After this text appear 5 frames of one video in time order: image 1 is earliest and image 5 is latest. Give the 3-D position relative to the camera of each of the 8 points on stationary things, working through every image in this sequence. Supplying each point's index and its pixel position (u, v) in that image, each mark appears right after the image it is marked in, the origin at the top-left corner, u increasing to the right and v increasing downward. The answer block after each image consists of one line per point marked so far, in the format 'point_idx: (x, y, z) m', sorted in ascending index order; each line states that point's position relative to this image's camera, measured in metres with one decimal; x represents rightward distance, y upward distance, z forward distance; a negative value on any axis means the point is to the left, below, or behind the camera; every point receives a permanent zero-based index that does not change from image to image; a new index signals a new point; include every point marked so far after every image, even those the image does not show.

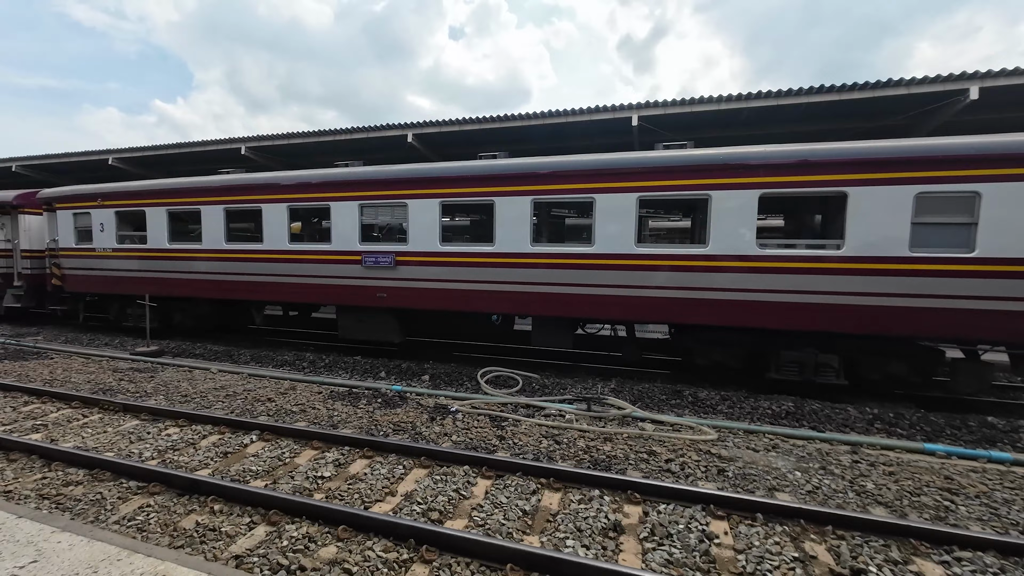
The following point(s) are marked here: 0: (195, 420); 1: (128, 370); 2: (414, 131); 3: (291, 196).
0: (-3.2, -1.3, +4.3) m
1: (-5.6, -1.2, +6.2) m
2: (-2.0, +3.1, +8.6) m
3: (-3.6, +1.5, +7.0) m
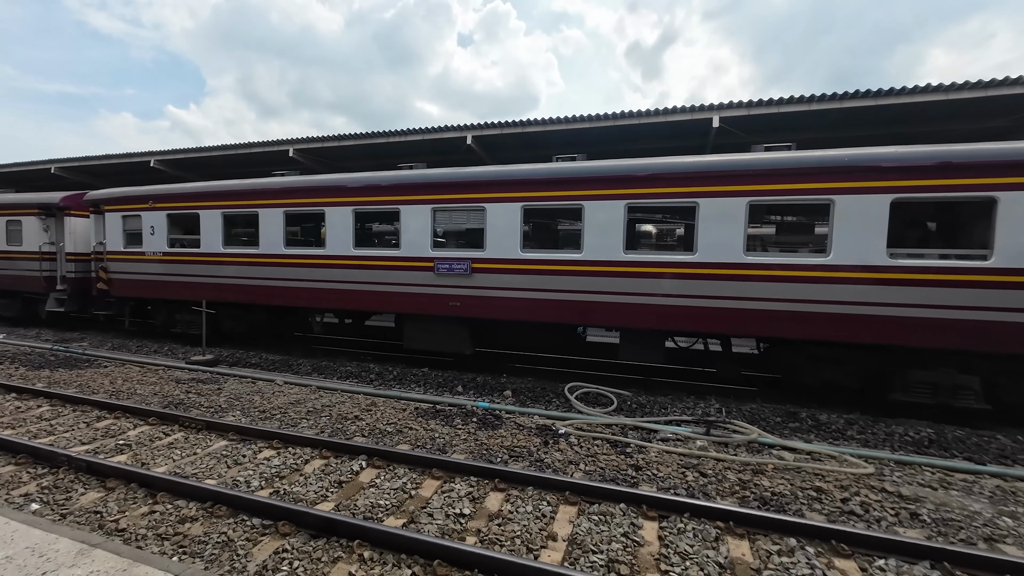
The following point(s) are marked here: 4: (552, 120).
0: (-2.0, -1.4, +3.9) m
1: (-4.4, -1.3, +5.9) m
2: (-0.8, +3.0, +8.3) m
3: (-2.4, +1.4, +6.7) m
4: (+0.7, +3.1, +7.8) m
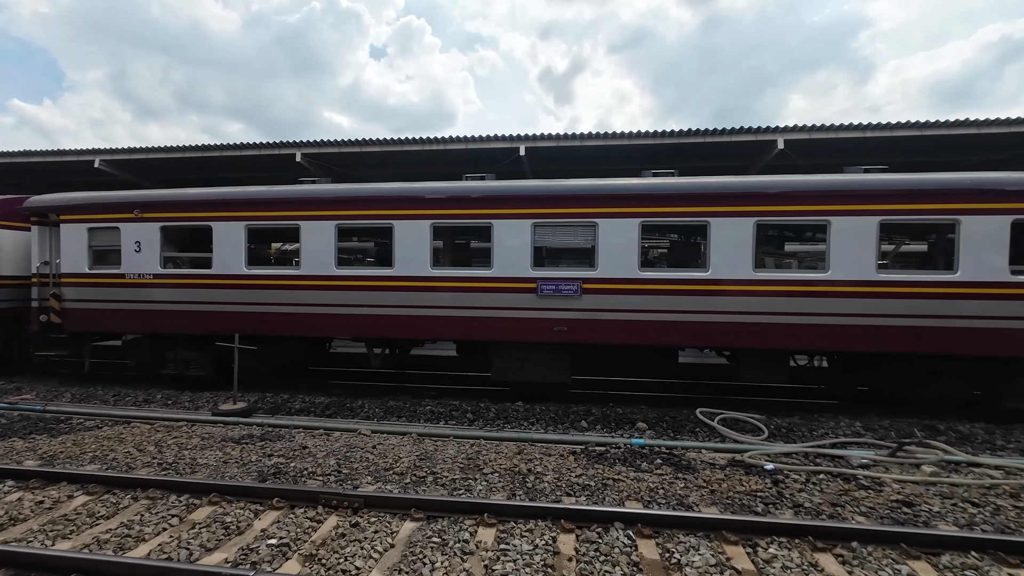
0: (-0.1, -1.6, +3.1) m
1: (-2.8, -1.6, +4.6) m
2: (+0.3, +2.6, +7.8) m
3: (-1.0, +1.0, +5.9) m
4: (+1.8, +2.7, +7.6) m
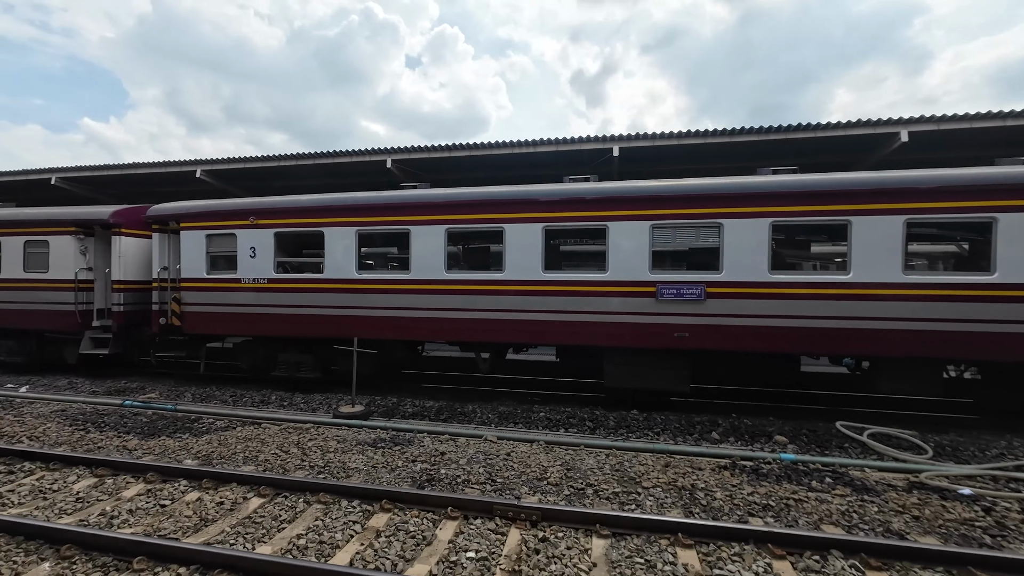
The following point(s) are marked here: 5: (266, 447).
0: (+1.2, -1.7, +2.9) m
1: (-1.3, -1.7, +4.6) m
2: (+1.9, +2.5, +7.6) m
3: (+0.5, +1.0, +5.7) m
4: (+3.4, +2.6, +7.2) m
5: (-2.6, -1.7, +4.6) m
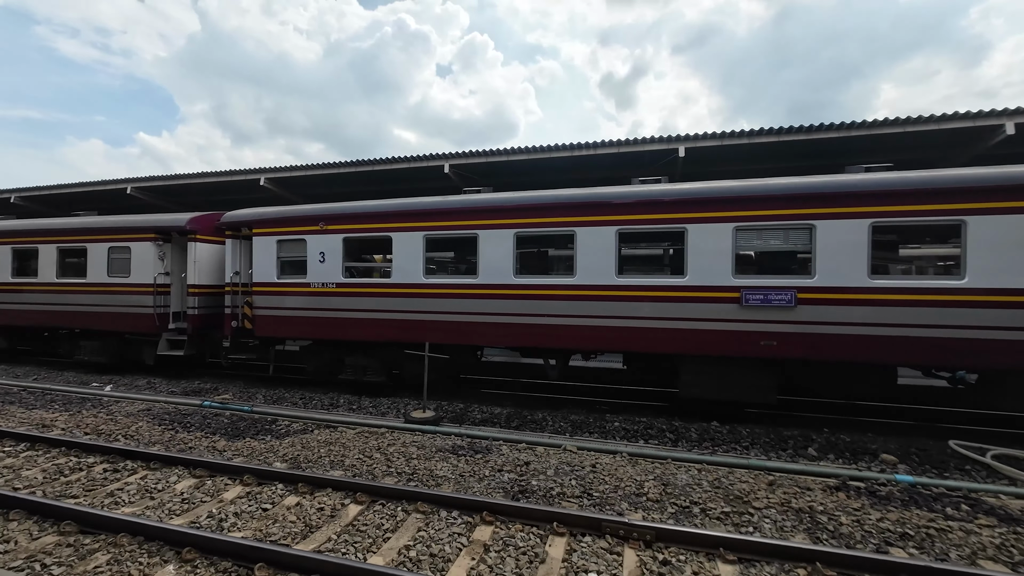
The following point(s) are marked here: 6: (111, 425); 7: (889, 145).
0: (+2.0, -1.7, +2.6) m
1: (-0.5, -1.7, +4.5) m
2: (+3.0, +2.5, +7.3) m
3: (+1.5, +0.9, +5.6) m
4: (+4.5, +2.6, +6.9) m
5: (-1.7, -1.7, +4.6) m
6: (-5.1, -1.7, +5.4) m
7: (+6.1, +2.3, +6.9) m
